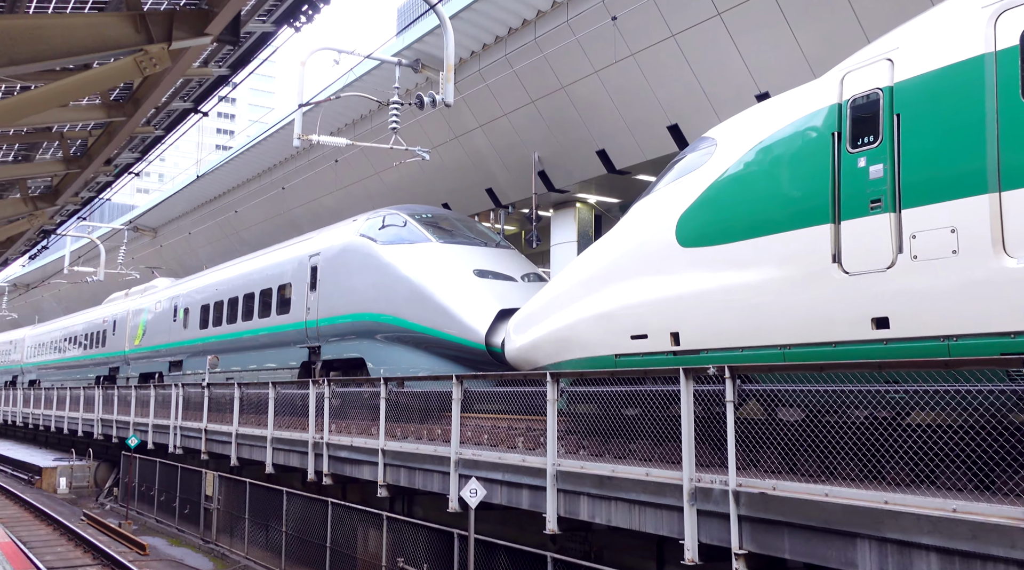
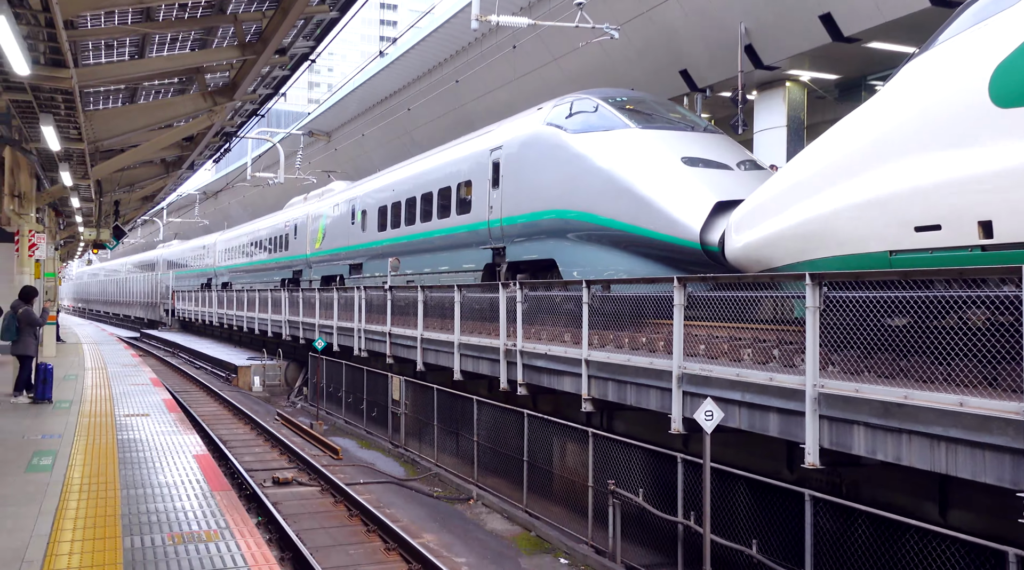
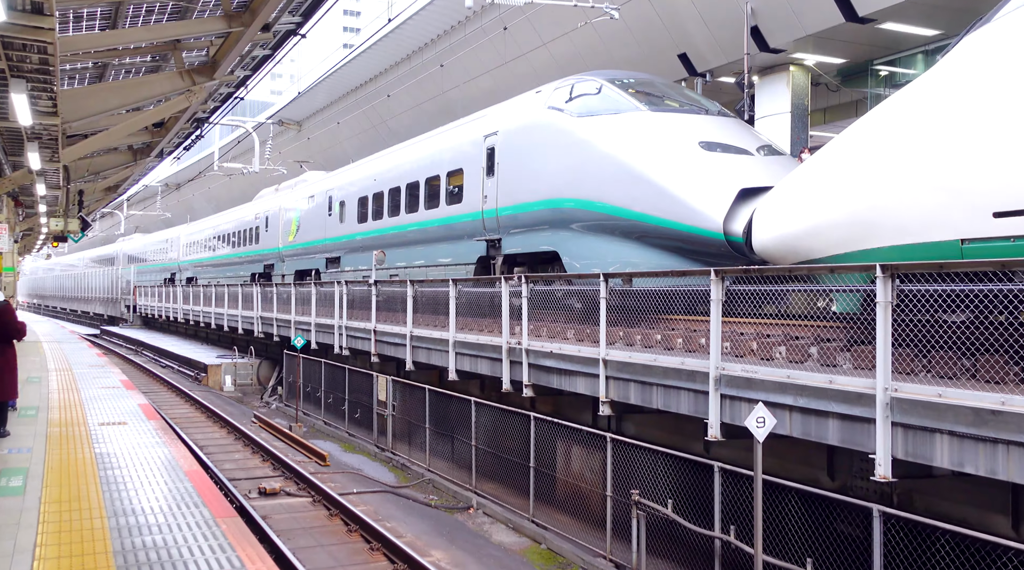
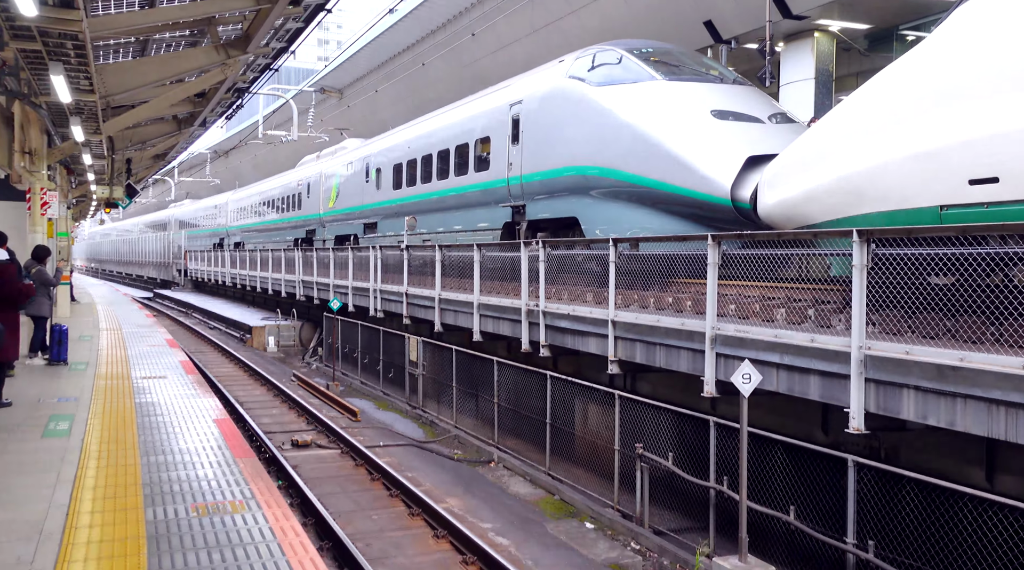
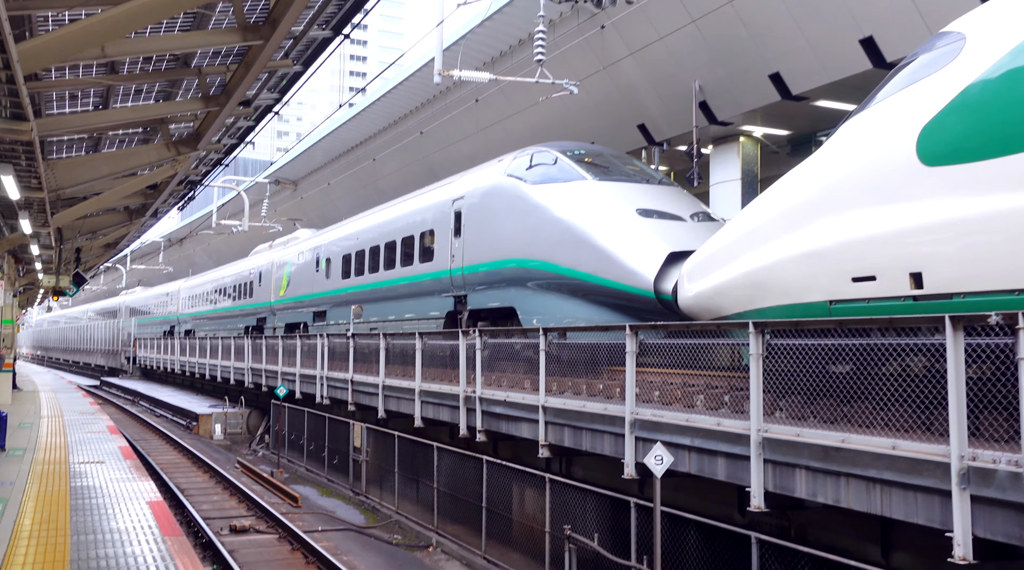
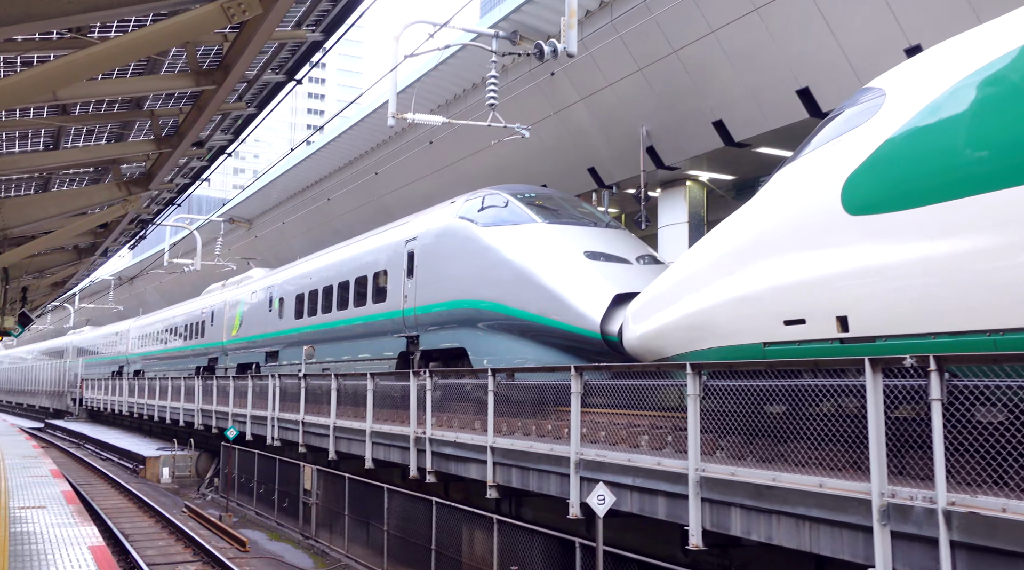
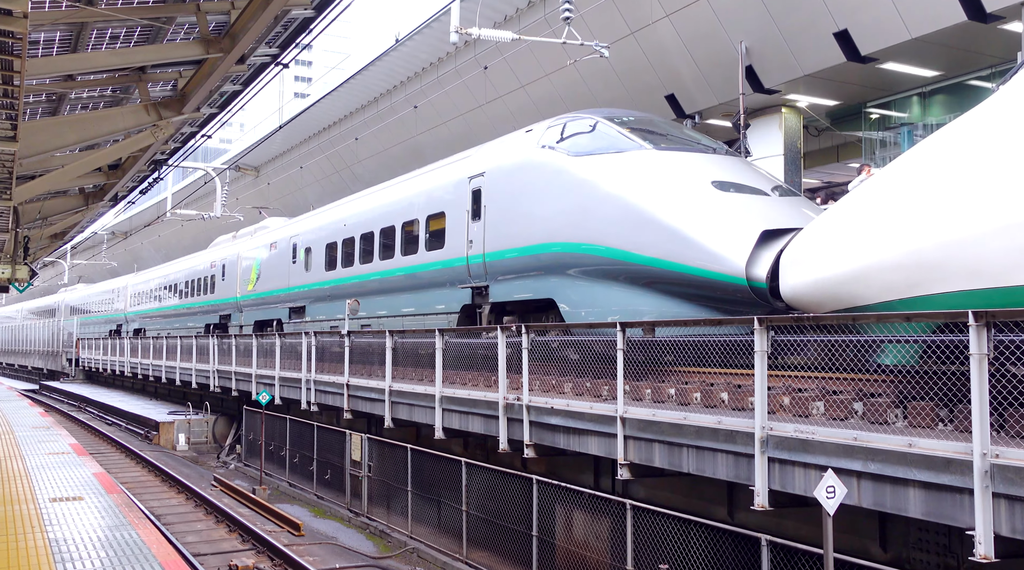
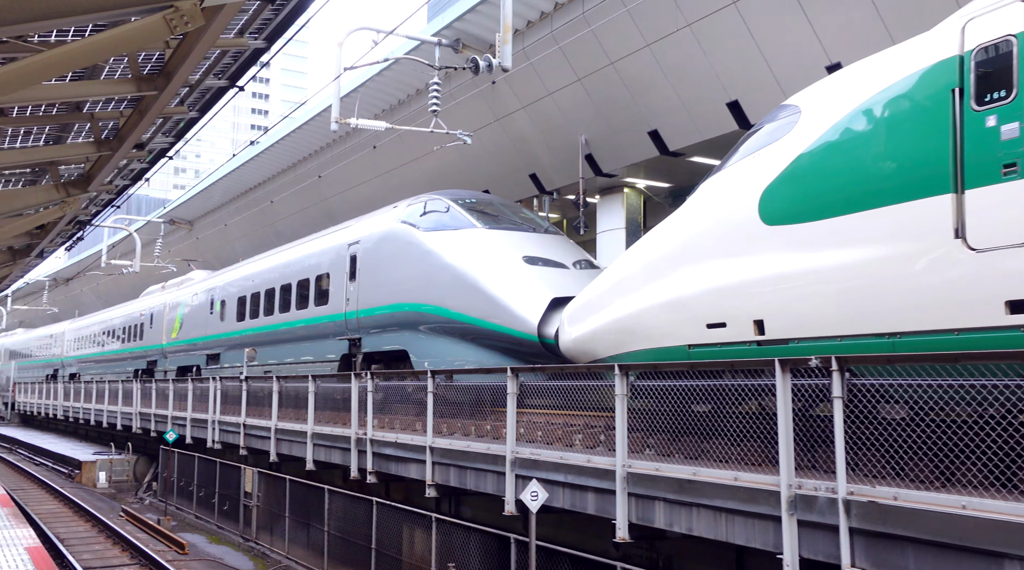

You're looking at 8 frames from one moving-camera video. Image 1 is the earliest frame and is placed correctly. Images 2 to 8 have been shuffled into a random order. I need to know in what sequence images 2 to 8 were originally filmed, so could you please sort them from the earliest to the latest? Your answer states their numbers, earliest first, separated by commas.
8, 6, 5, 2, 4, 3, 7
